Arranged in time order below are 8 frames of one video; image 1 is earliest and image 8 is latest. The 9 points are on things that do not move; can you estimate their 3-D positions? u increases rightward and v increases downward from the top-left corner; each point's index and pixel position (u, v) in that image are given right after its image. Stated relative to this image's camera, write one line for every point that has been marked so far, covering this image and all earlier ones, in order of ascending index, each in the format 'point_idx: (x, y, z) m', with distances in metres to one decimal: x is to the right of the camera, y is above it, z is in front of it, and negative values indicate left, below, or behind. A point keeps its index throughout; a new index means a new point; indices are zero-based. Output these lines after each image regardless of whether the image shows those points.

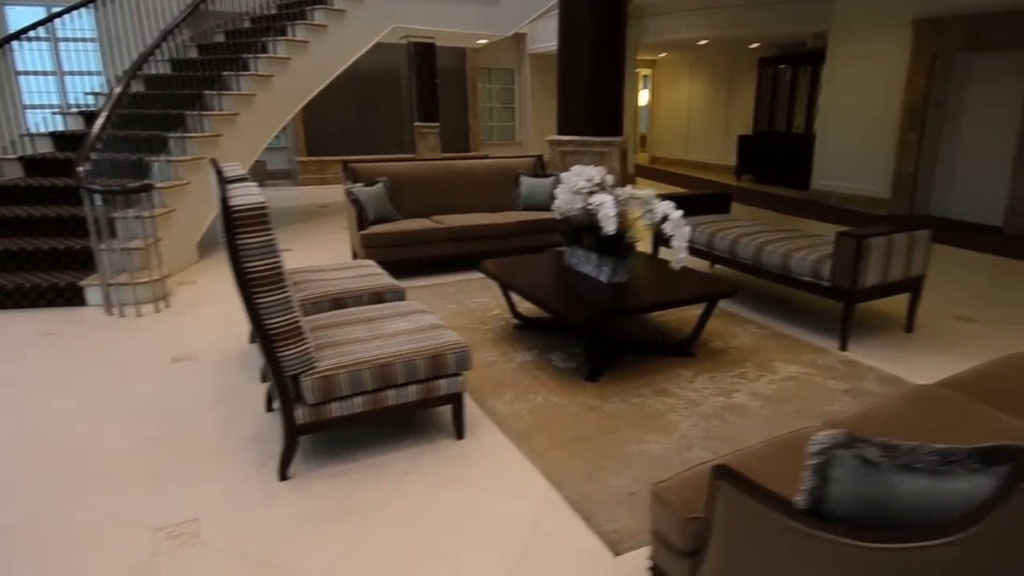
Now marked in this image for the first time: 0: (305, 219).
0: (-2.5, +0.8, +6.8) m
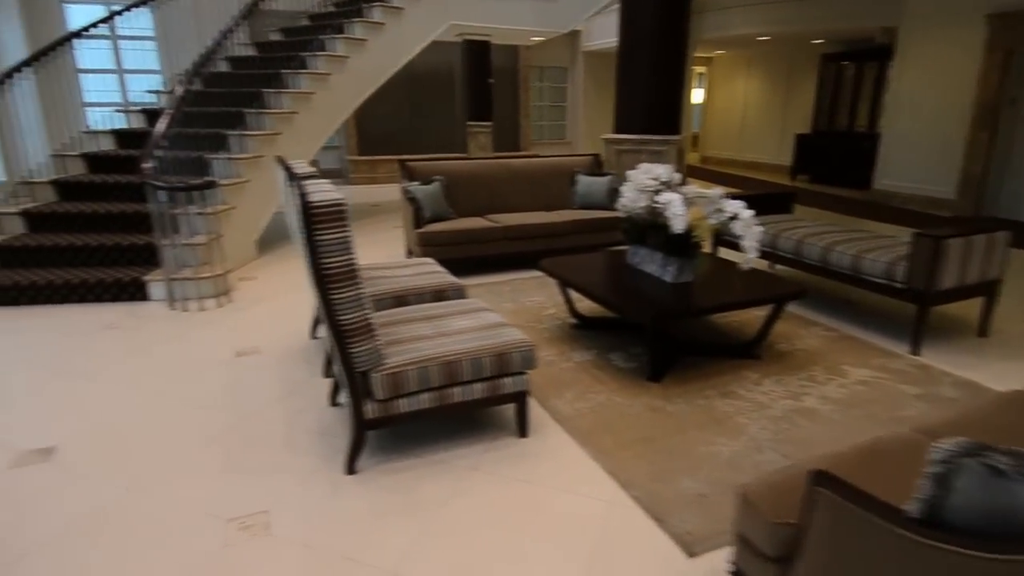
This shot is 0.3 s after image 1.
0: (-1.9, +0.8, +6.9) m
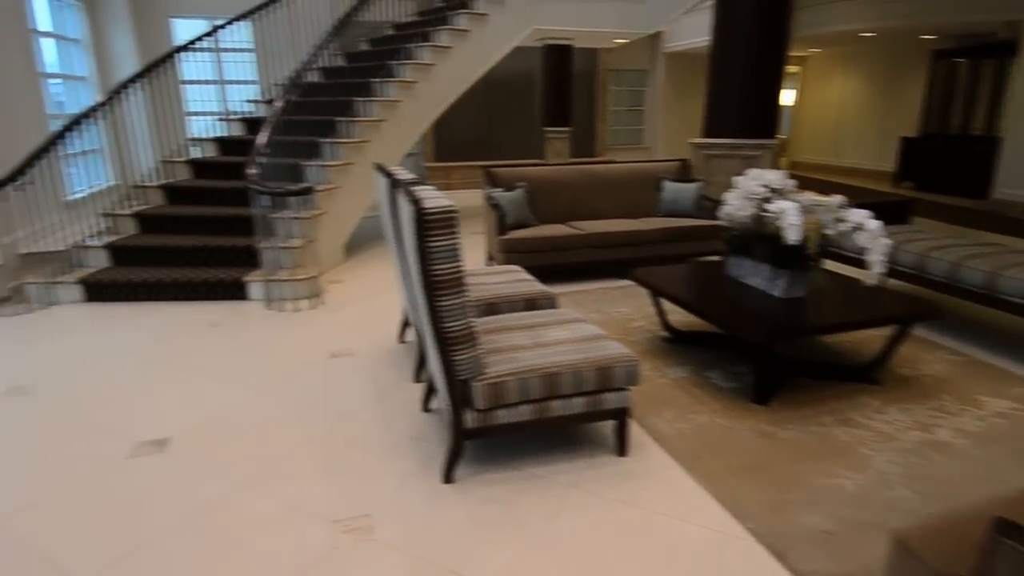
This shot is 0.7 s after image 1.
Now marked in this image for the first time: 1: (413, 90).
0: (-0.9, +0.8, +7.0) m
1: (-1.0, +2.0, +5.8) m
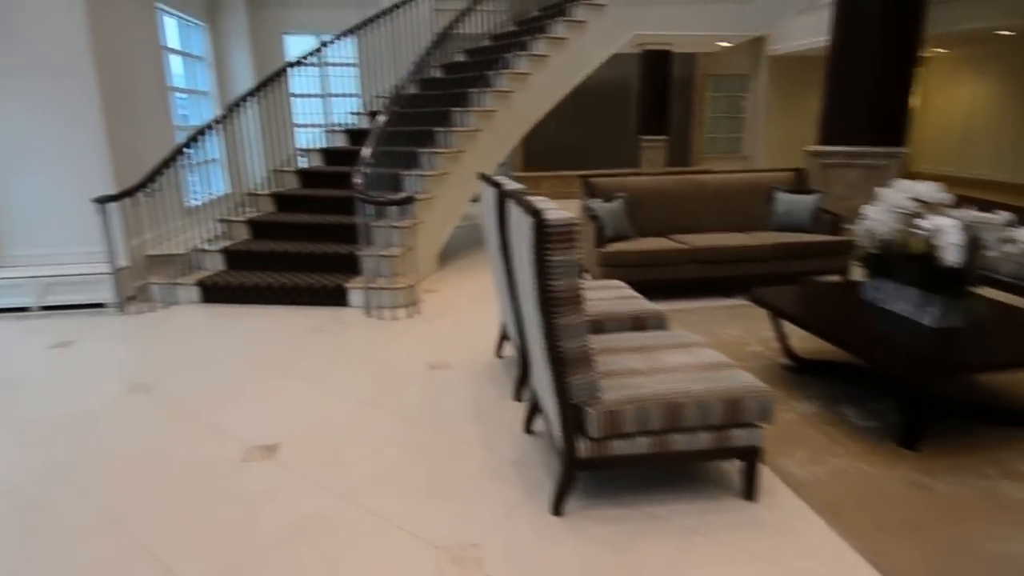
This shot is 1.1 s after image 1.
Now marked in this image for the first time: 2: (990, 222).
0: (+0.2, +0.7, +6.9) m
1: (0.0, +1.9, +5.8) m
2: (+1.9, +0.3, +2.3) m
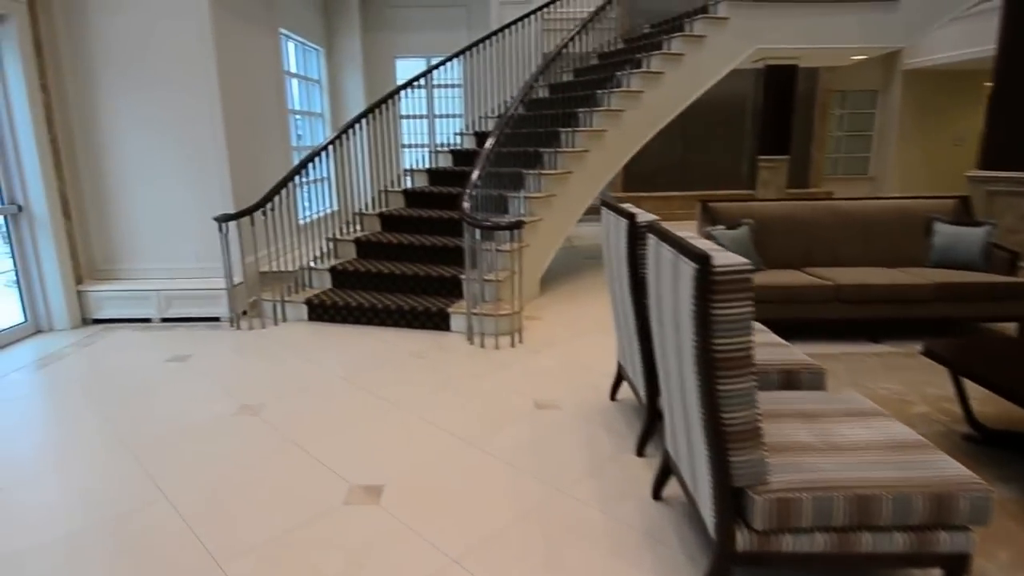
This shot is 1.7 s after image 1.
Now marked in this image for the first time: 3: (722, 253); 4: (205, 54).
0: (+1.3, +0.3, +6.6) m
1: (+1.0, +1.6, +5.5) m
2: (+2.3, 0.0, +1.7) m
3: (+0.6, +0.1, +1.5) m
4: (-2.3, +1.8, +4.5) m
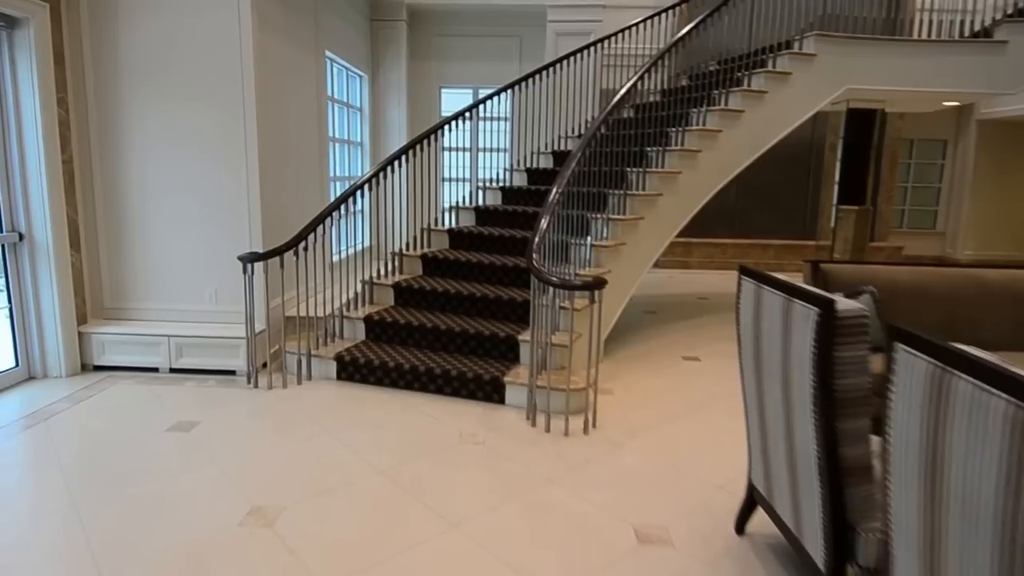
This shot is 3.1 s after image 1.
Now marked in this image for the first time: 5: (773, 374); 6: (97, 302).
0: (+1.8, -0.3, +5.9) m
1: (+1.5, +1.1, +4.9) m
2: (+2.7, -0.3, +1.0) m
3: (+0.9, -0.2, +0.8) m
4: (-1.8, +1.5, +4.0) m
5: (+0.9, -0.3, +2.0) m
6: (-3.0, -0.1, +4.2) m
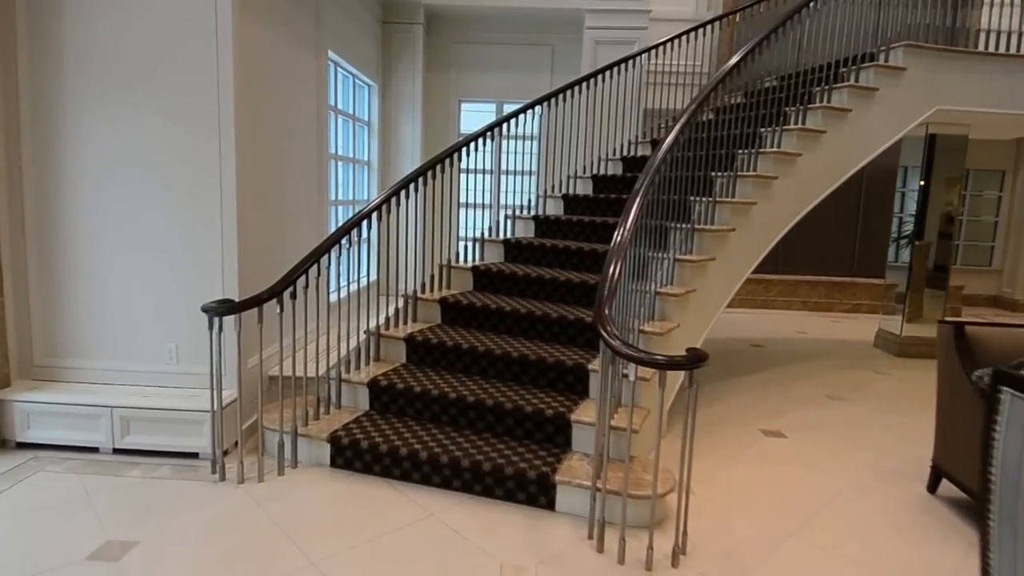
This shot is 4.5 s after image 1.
0: (+2.1, -0.7, +5.0) m
1: (+1.8, +0.7, +4.0) m
2: (+2.9, -0.6, +0.1) m
3: (+1.2, -0.4, -0.1) m
4: (-1.6, +1.2, +3.1) m
5: (+1.1, -0.6, +1.1) m
6: (-2.7, -0.4, +3.3) m
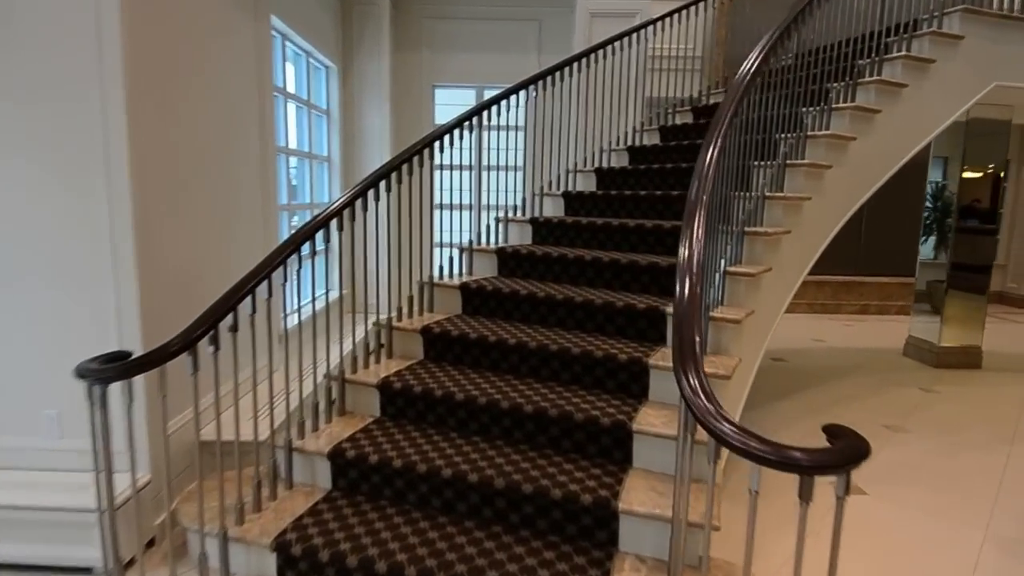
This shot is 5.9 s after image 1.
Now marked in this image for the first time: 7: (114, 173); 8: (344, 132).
0: (+2.0, -0.8, +4.3) m
1: (+1.8, +0.6, +3.3) m
2: (+3.2, -0.6, -0.6) m
3: (+1.4, -0.5, -0.8) m
4: (-1.5, +1.0, +2.2) m
5: (+1.3, -0.7, +0.3) m
6: (-2.7, -0.6, +2.3) m
7: (-1.5, +0.5, +2.3) m
8: (-1.4, +1.3, +4.9) m
